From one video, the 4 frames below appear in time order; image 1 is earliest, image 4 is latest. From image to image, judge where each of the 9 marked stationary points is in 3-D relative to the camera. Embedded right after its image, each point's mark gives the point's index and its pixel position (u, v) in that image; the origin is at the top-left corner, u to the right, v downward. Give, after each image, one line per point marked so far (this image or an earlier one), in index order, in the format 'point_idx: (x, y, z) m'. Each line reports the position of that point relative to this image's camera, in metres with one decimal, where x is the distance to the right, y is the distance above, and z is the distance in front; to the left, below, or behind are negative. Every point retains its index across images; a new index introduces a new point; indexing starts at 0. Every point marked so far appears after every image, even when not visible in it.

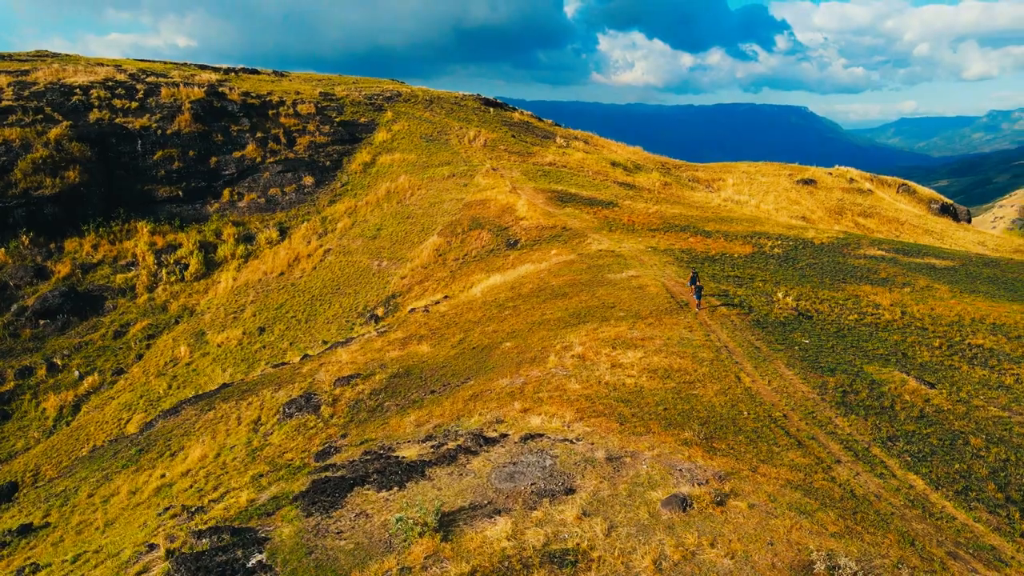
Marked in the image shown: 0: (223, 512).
0: (-4.9, -3.8, +12.4) m
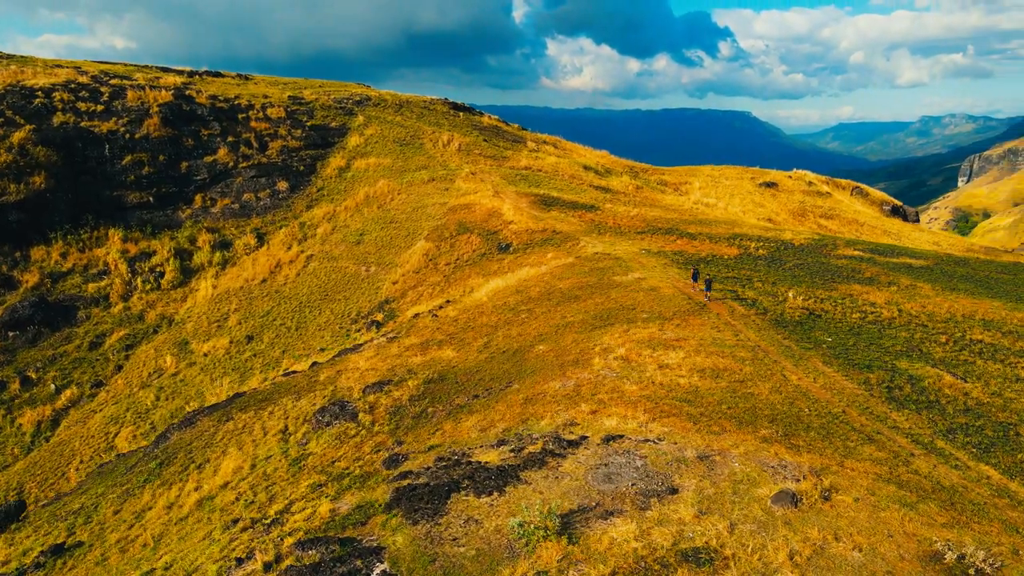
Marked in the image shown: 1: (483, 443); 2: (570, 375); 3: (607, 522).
0: (-3.4, -3.9, +12.1) m
1: (-0.5, -2.9, +13.8) m
2: (+1.4, -2.0, +17.3) m
3: (+1.3, -3.2, +10.0) m
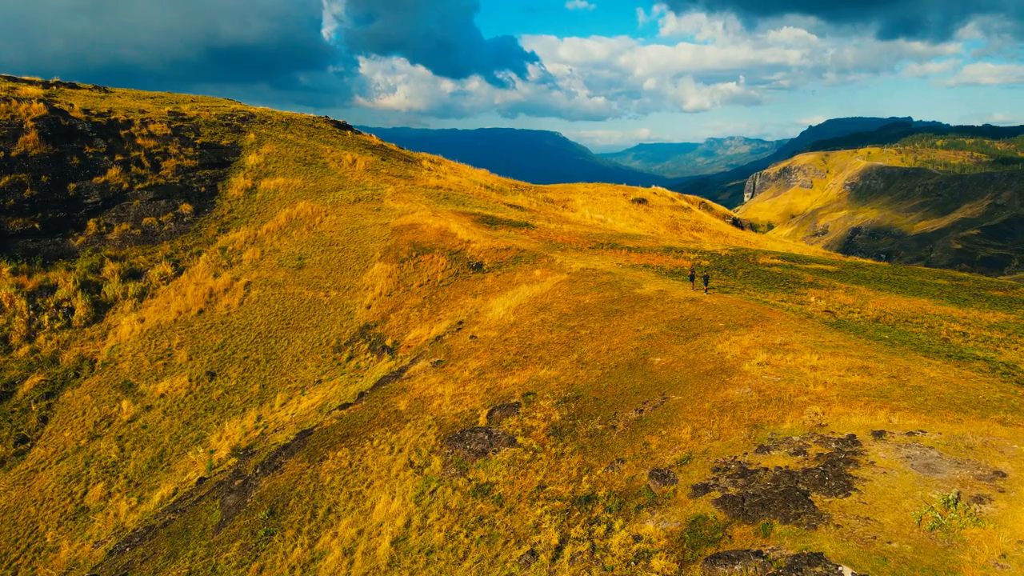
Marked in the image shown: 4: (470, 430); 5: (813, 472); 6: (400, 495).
0: (+2.1, -4.2, +12.0) m
1: (+4.5, -3.2, +14.2) m
2: (+5.5, -2.3, +18.1) m
3: (+7.1, -3.2, +11.0) m
4: (-1.2, -3.8, +19.7) m
5: (+5.1, -3.2, +12.6) m
6: (-2.8, -5.0, +18.0) m
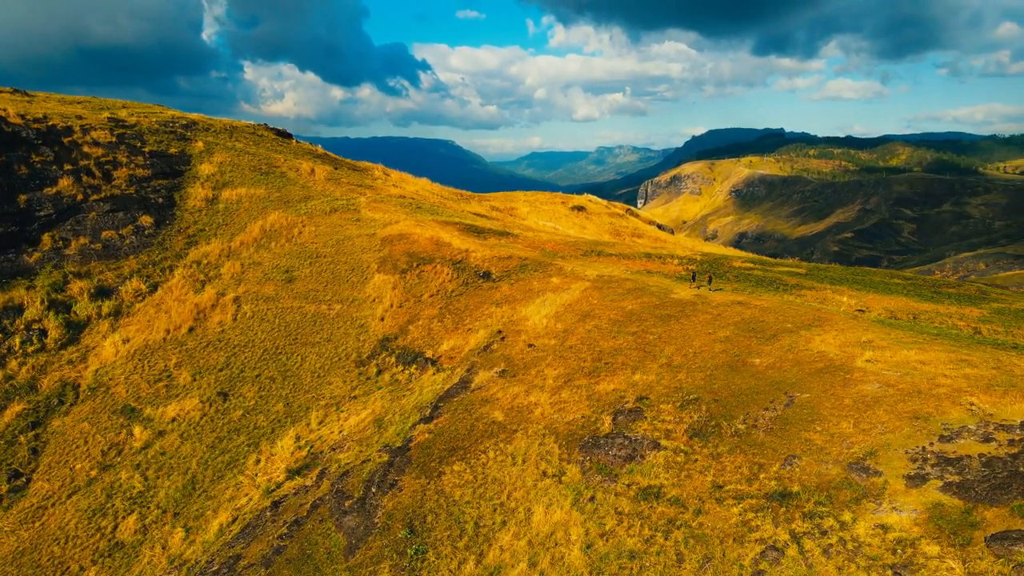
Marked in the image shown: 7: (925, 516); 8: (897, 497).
0: (+6.5, -4.3, +12.6) m
1: (+8.6, -3.2, +15.3) m
2: (+9.1, -2.4, +19.2) m
3: (+11.7, -3.2, +12.4) m
4: (+2.3, -4.0, +19.9) m
5: (+9.5, -3.1, +13.7) m
6: (+1.0, -5.3, +18.0) m
7: (+7.1, -4.0, +12.9) m
8: (+7.1, -3.9, +13.7) m
